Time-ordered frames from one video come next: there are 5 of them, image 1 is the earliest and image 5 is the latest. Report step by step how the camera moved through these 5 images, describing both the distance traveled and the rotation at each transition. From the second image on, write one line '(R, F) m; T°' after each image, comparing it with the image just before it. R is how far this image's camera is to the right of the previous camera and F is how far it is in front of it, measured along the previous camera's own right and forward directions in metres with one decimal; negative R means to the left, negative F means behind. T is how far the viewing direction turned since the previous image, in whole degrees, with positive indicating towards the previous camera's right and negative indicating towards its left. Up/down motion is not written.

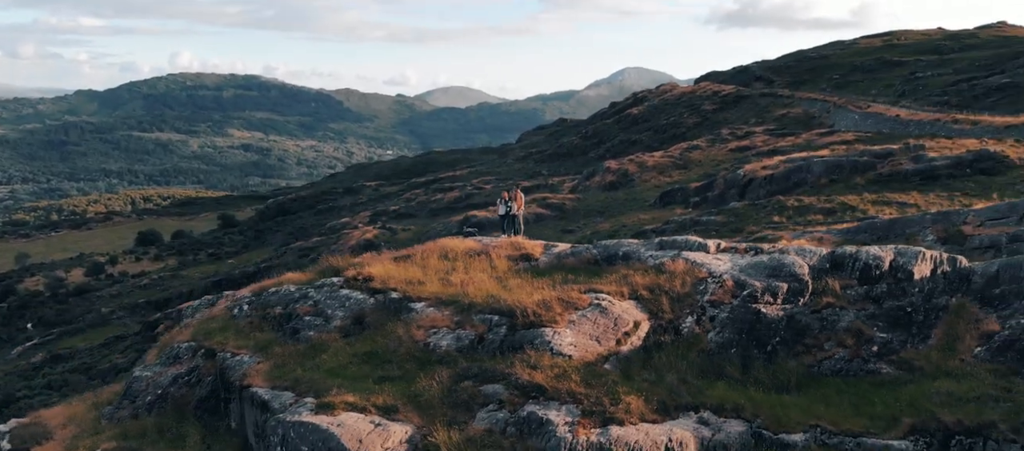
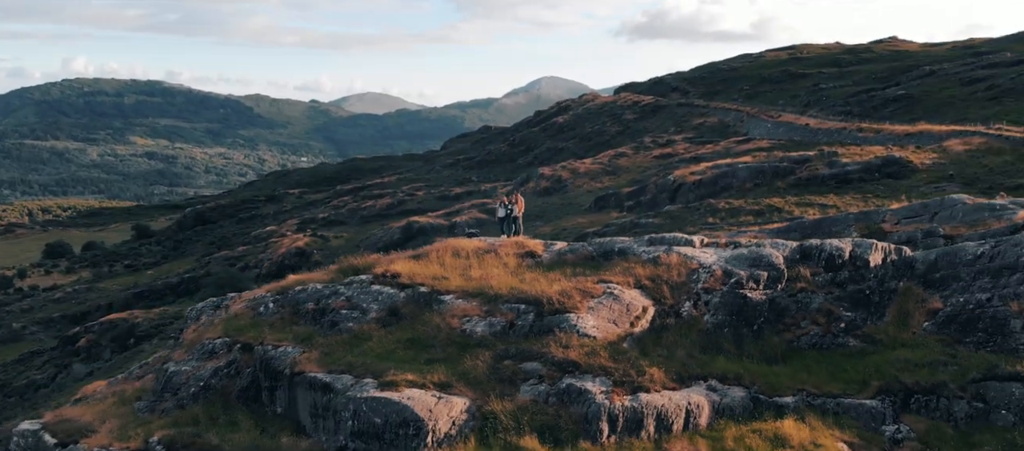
(-1.6, -1.3) m; +6°
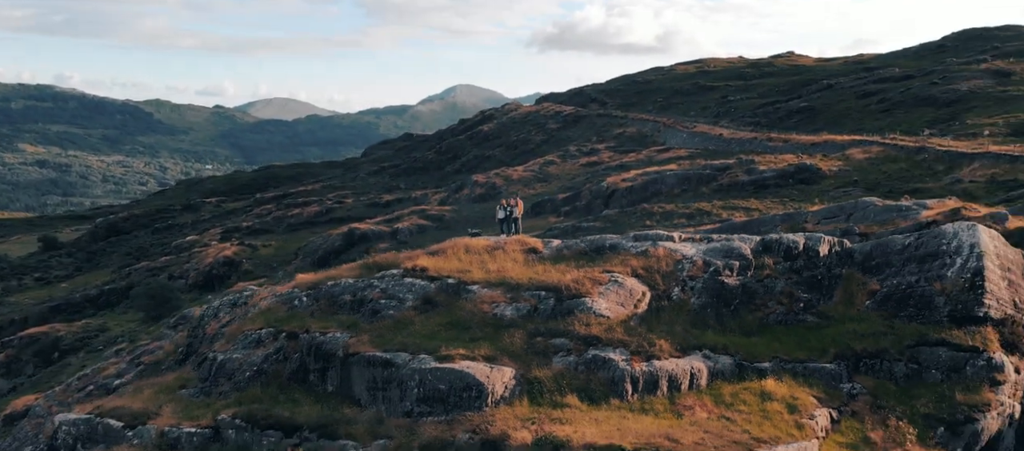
(-1.9, -1.8) m; +6°
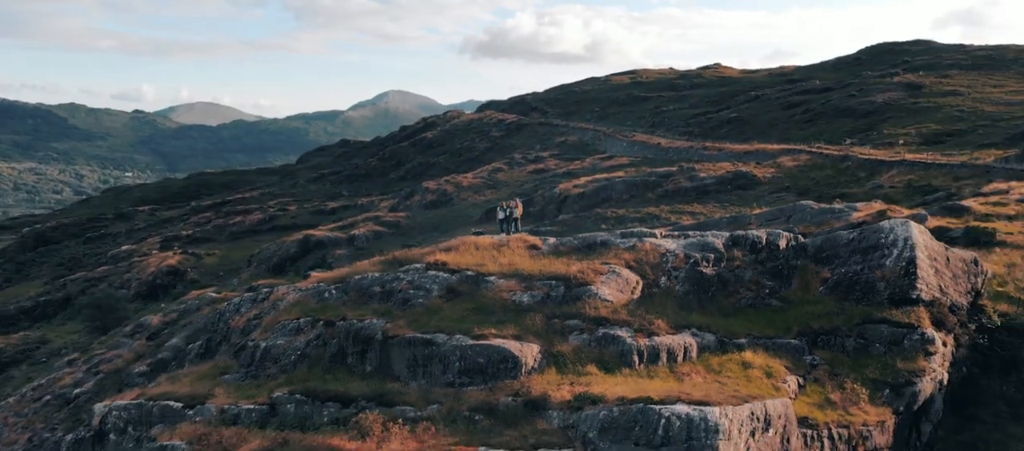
(-1.7, -2.0) m; +5°
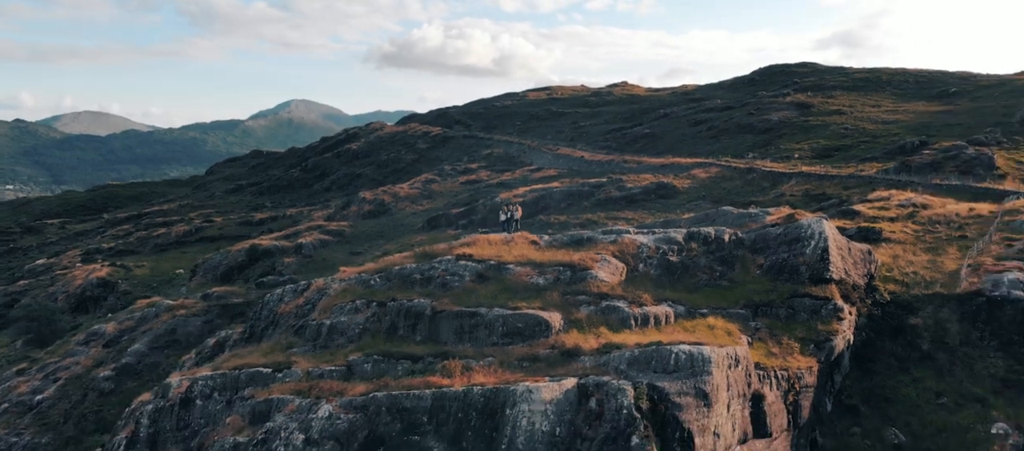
(-2.8, -4.0) m; +7°
